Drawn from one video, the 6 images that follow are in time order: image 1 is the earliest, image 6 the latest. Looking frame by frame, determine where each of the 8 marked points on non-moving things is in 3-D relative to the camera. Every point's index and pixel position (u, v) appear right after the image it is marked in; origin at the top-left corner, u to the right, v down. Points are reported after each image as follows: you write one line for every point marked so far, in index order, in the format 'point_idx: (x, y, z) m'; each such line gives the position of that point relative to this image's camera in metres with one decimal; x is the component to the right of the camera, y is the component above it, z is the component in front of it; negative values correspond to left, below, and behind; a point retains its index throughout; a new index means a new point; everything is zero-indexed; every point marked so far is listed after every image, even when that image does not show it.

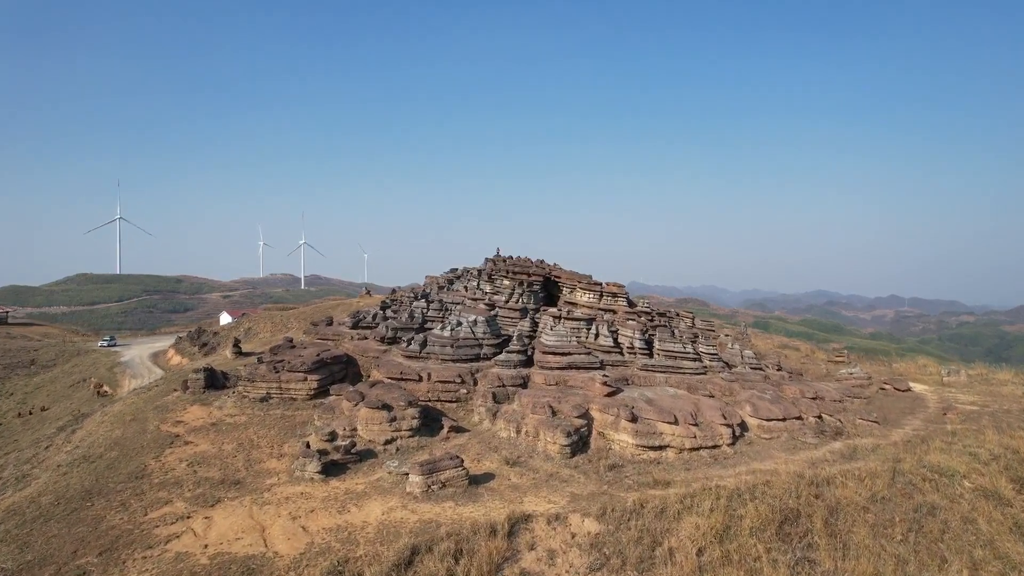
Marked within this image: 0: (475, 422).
0: (-1.2, -4.3, +15.8) m
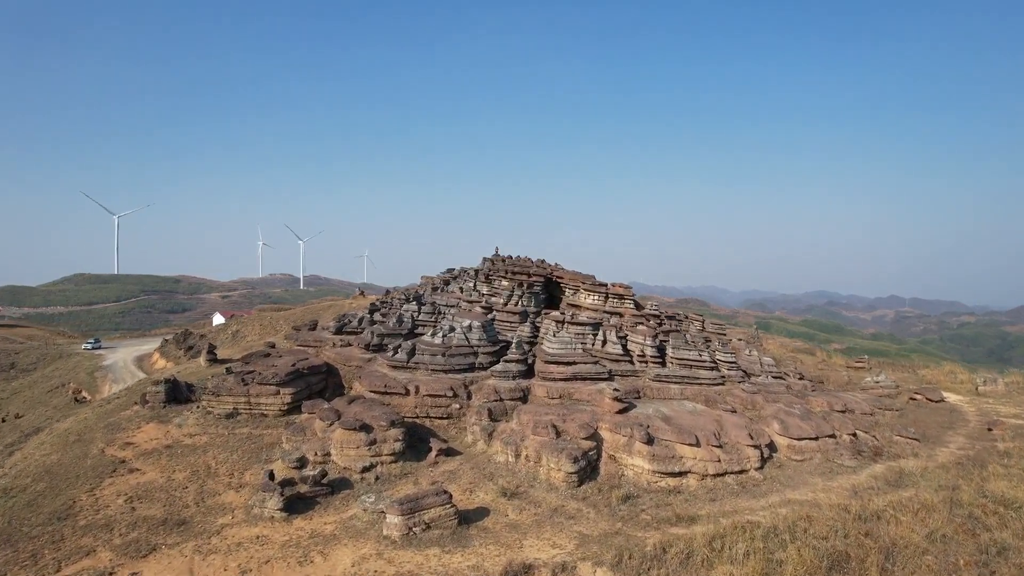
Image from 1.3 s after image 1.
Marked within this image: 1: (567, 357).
0: (-1.2, -4.3, +13.9) m
1: (+1.9, -2.4, +16.9) m
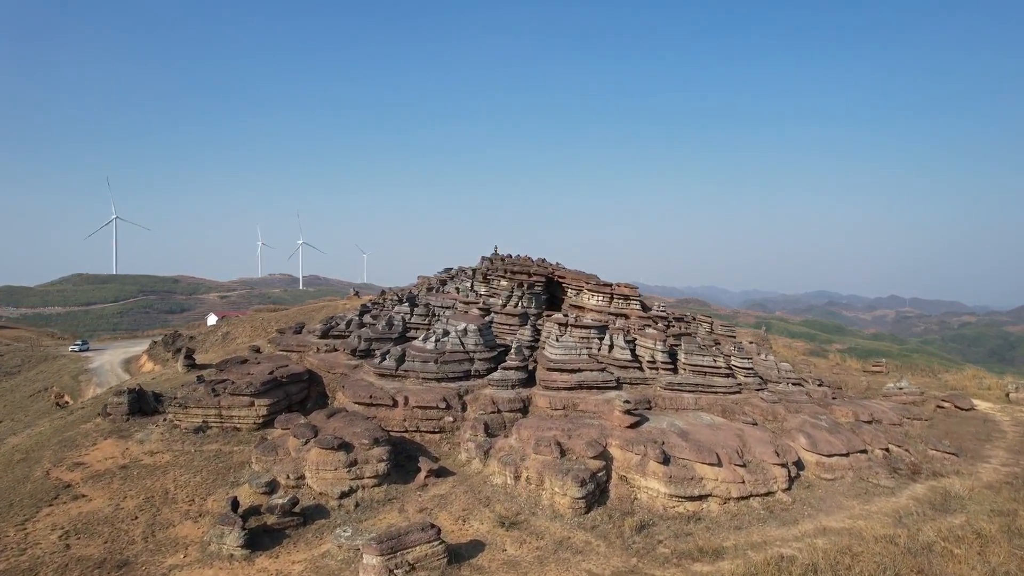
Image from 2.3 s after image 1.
0: (-1.3, -4.3, +12.5) m
1: (+1.8, -2.4, +15.5) m
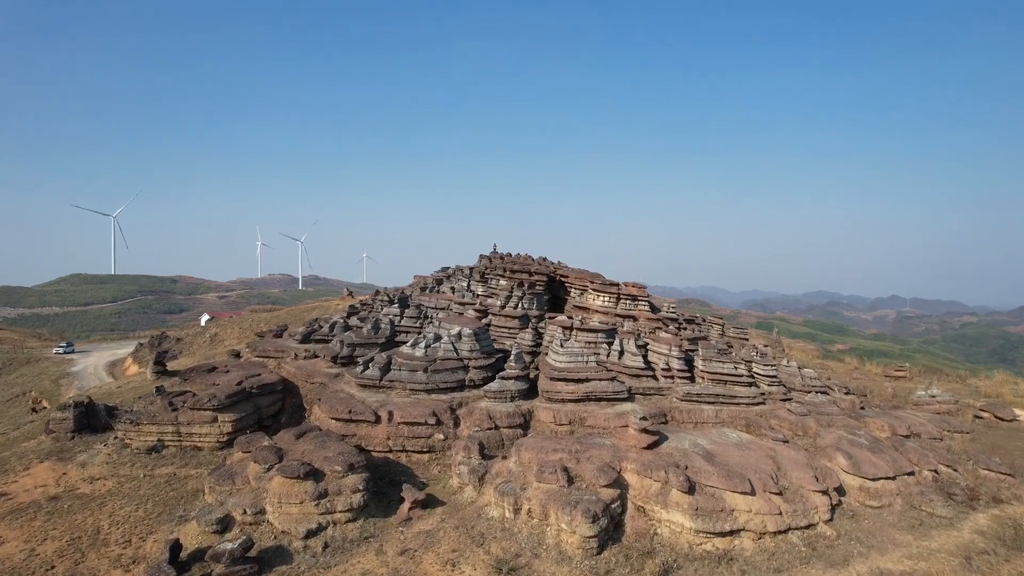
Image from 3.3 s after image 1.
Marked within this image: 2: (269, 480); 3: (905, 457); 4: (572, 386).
0: (-1.3, -4.3, +10.8) m
1: (+1.8, -2.4, +13.8) m
2: (-4.5, -3.6, +9.3) m
3: (+9.8, -4.2, +12.5) m
4: (+1.6, -2.7, +13.6) m
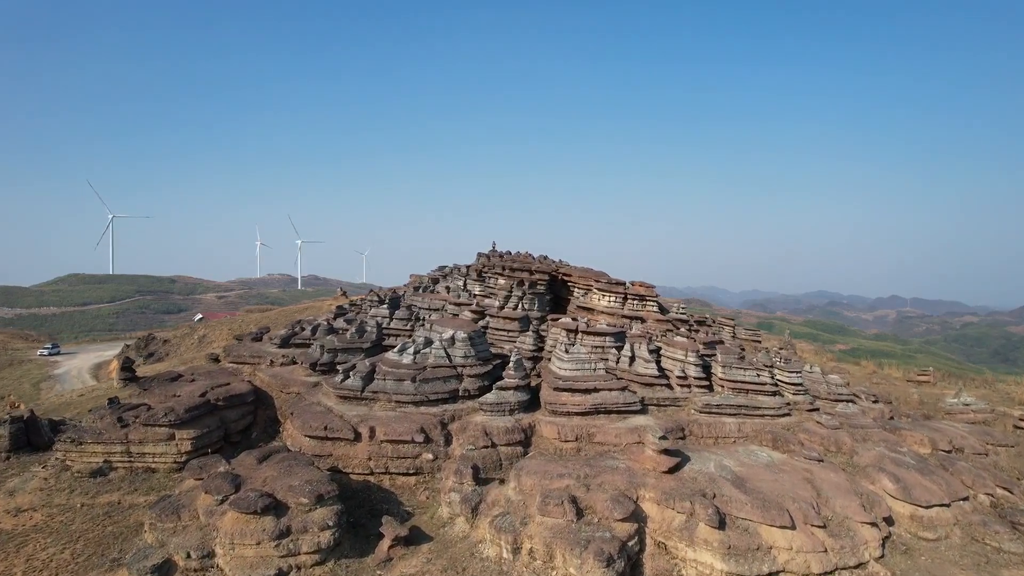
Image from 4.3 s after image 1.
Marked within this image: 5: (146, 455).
0: (-1.3, -4.3, +9.3) m
1: (+1.8, -2.3, +12.3) m
2: (-4.5, -3.5, +7.8) m
3: (+9.8, -4.2, +11.0) m
4: (+1.6, -2.6, +12.1) m
5: (-7.5, -3.4, +10.2) m
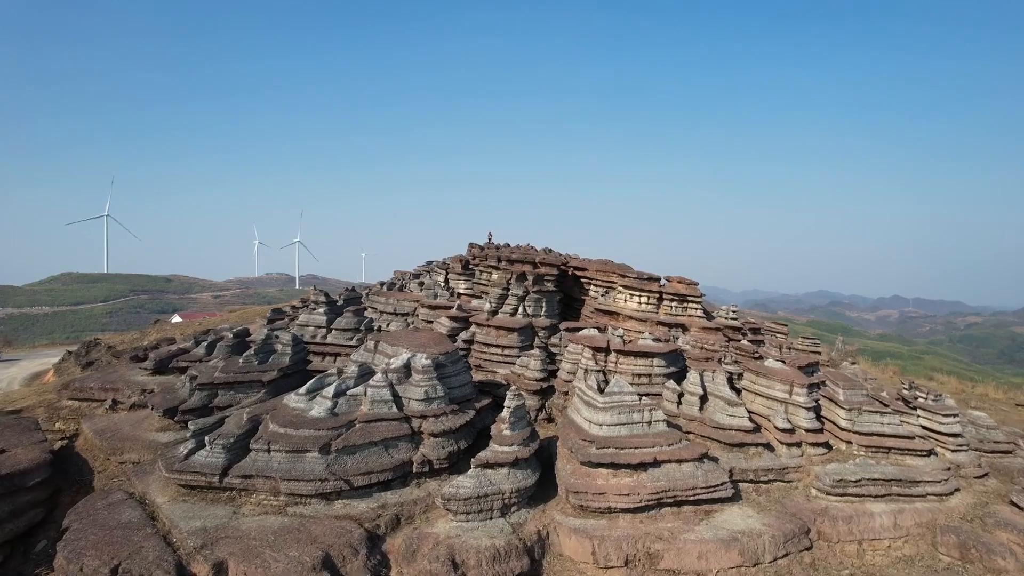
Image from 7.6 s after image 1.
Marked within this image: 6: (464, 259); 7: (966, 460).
0: (-1.4, -4.2, +3.9) m
1: (+1.7, -2.3, +6.9) m
2: (-4.6, -3.4, +2.3) m
3: (+9.7, -4.1, +5.6) m
4: (+1.5, -2.5, +6.7) m
5: (-7.5, -3.3, +4.7) m
6: (-1.6, +1.0, +16.4) m
7: (+8.4, -3.2, +9.1) m
